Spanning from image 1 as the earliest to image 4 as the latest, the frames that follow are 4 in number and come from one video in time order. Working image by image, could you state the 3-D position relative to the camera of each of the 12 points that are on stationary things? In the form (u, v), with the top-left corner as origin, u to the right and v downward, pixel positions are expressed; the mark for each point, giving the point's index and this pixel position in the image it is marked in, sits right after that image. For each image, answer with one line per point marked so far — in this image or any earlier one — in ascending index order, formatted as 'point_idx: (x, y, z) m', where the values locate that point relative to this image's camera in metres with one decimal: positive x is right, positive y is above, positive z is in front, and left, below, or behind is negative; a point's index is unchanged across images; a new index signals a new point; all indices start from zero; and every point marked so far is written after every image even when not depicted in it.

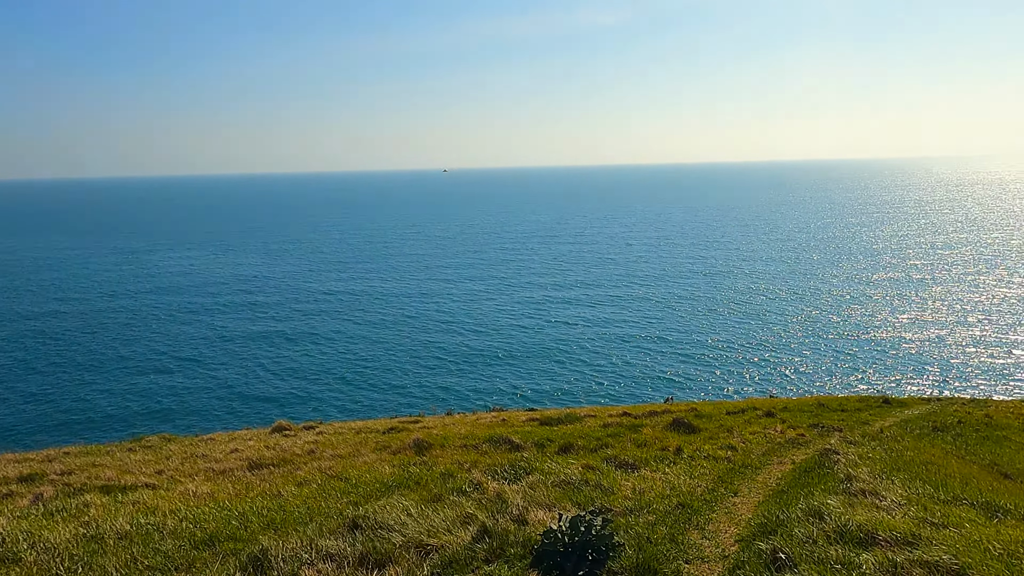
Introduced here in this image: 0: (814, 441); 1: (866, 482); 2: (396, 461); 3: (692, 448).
0: (+7.7, -4.0, +19.6) m
1: (+5.3, -2.9, +11.4) m
2: (-2.6, -3.9, +17.4) m
3: (+4.0, -3.6, +17.1) m
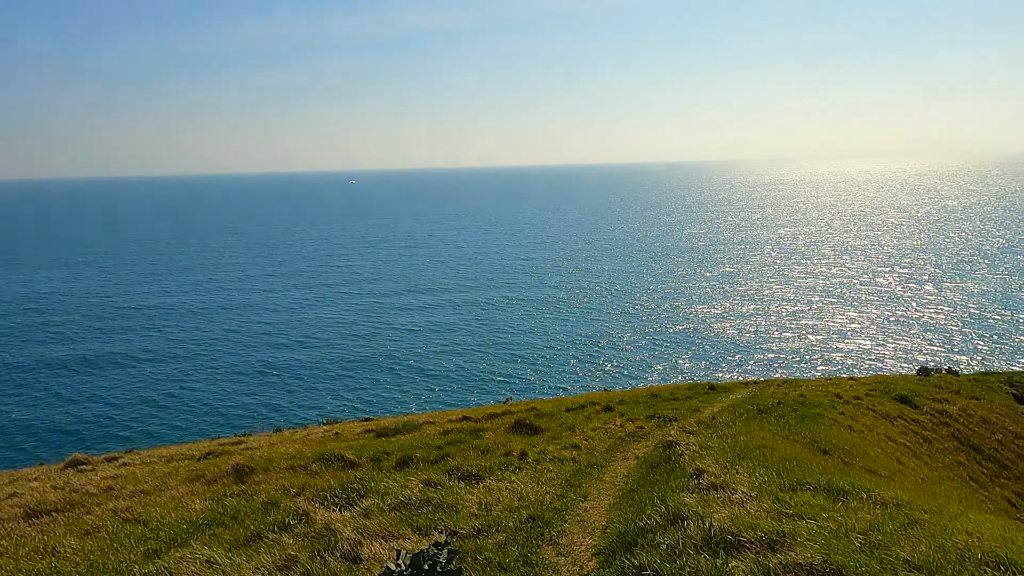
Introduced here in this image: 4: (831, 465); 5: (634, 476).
0: (+3.6, -3.8, +19.6) m
1: (+3.0, -2.7, +11.1) m
2: (-6.0, -4.1, +15.2) m
3: (+0.5, -3.5, +16.4) m
4: (+6.9, -3.8, +16.5) m
5: (+2.1, -3.3, +13.3) m
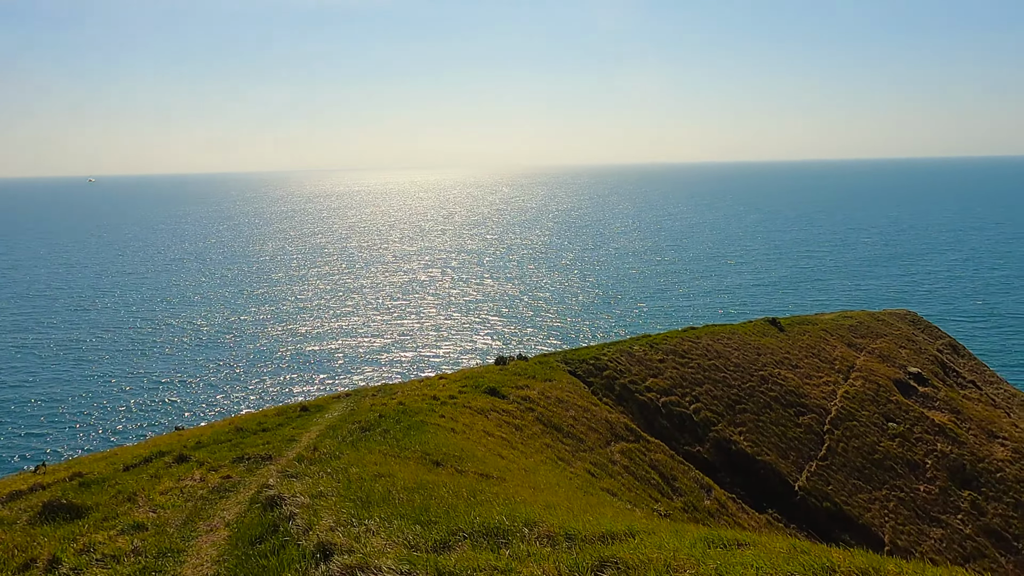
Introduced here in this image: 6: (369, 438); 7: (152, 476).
0: (-5.6, -4.1, +15.8) m
1: (-1.8, -2.8, +8.2) m
2: (-11.5, -5.0, +7.1) m
3: (-6.5, -3.9, +11.5) m
4: (-1.1, -3.8, +14.8) m
5: (-3.6, -3.5, +9.7) m
6: (-3.7, -3.9, +19.7) m
7: (-8.3, -4.3, +17.6) m
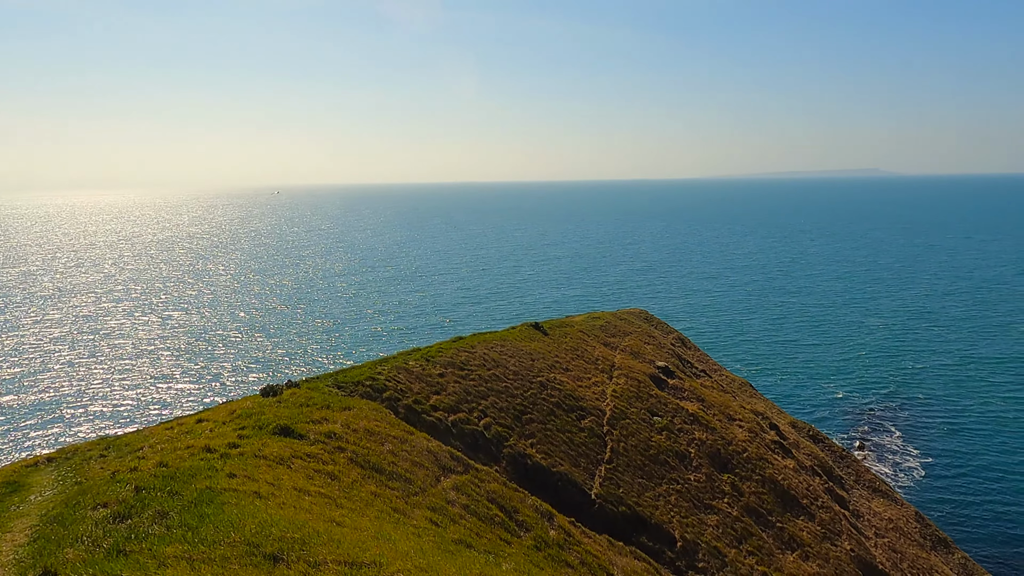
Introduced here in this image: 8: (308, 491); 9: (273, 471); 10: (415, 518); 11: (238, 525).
0: (-6.1, -3.9, +7.5) m
1: (+0.1, -2.2, +1.9) m
2: (-8.4, -4.8, -2.8) m
3: (-5.4, -3.7, +3.1) m
4: (-1.6, -3.4, +8.2) m
5: (-2.1, -3.0, +2.5) m
6: (-5.8, -3.8, +11.9) m
7: (-9.3, -4.4, +8.2) m
8: (-4.6, -4.6, +17.3) m
9: (-5.8, -4.3, +18.2) m
10: (-2.4, -5.8, +19.3) m
11: (-4.6, -3.9, +12.7) m
